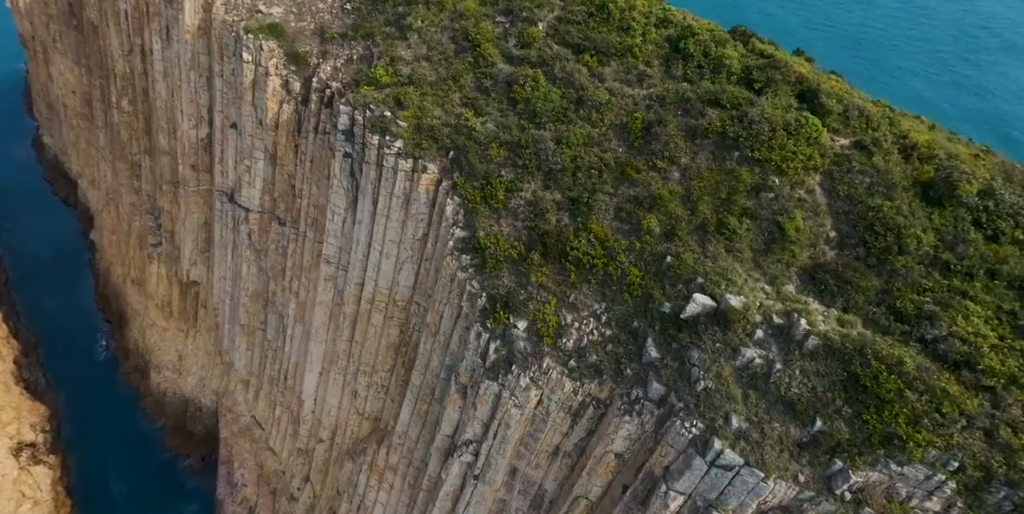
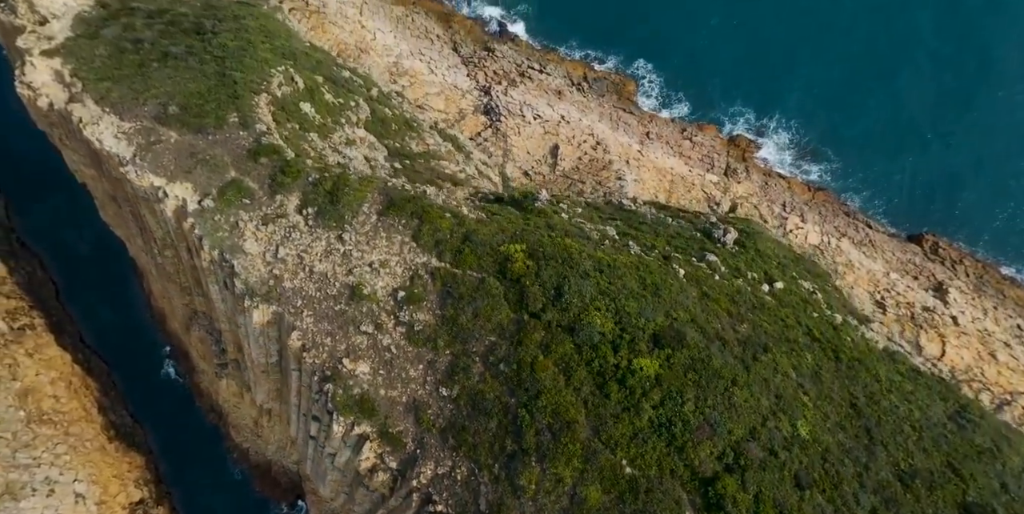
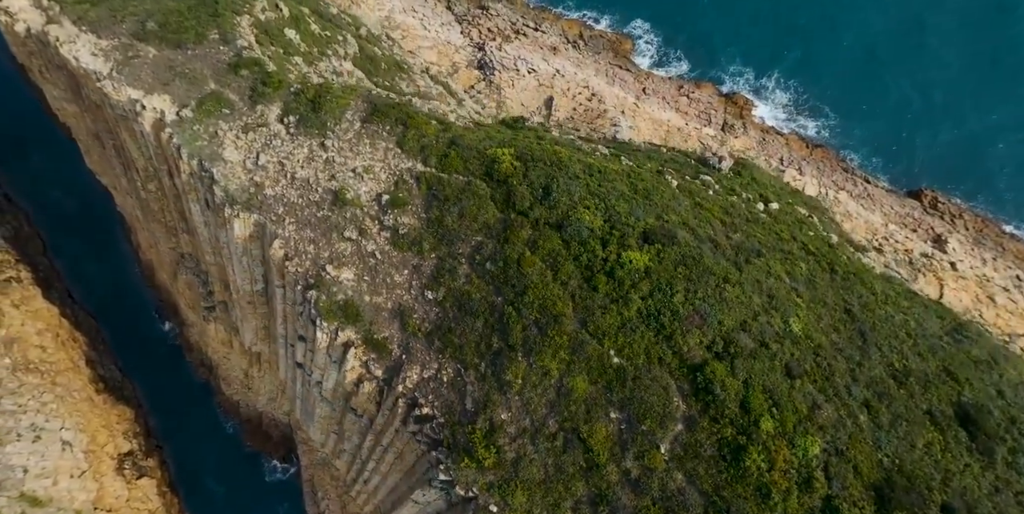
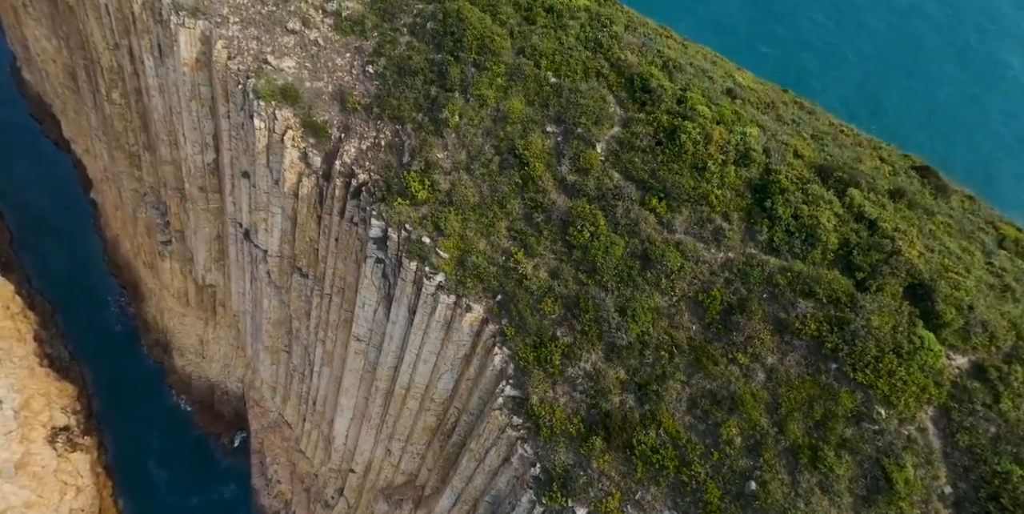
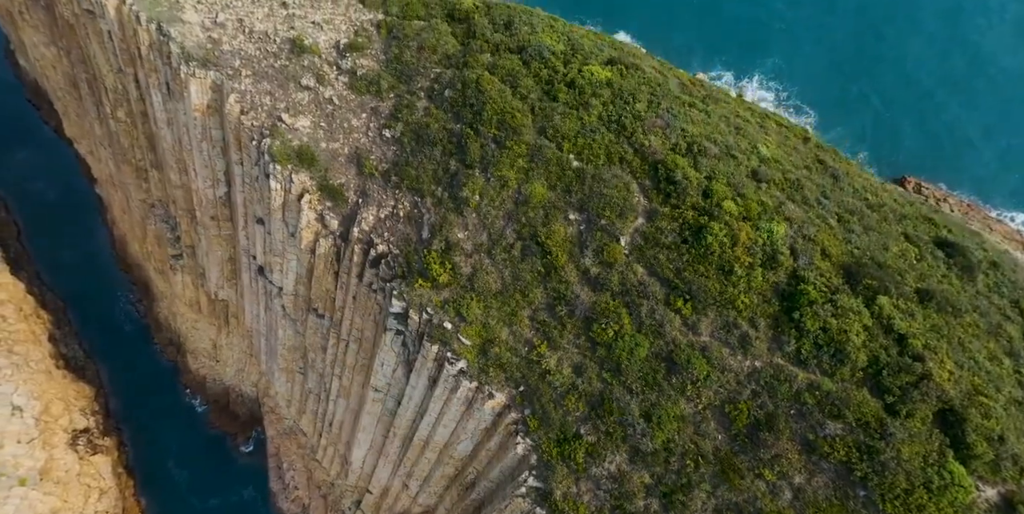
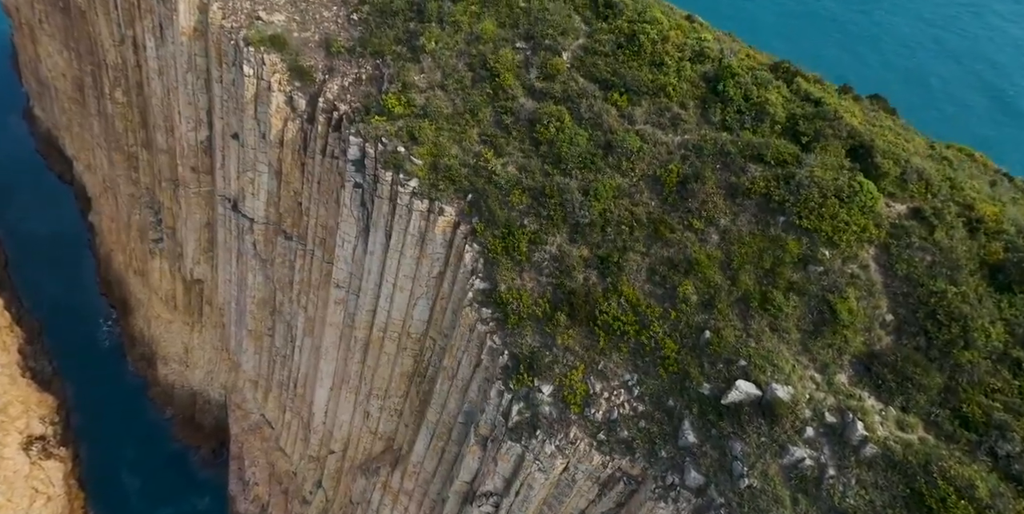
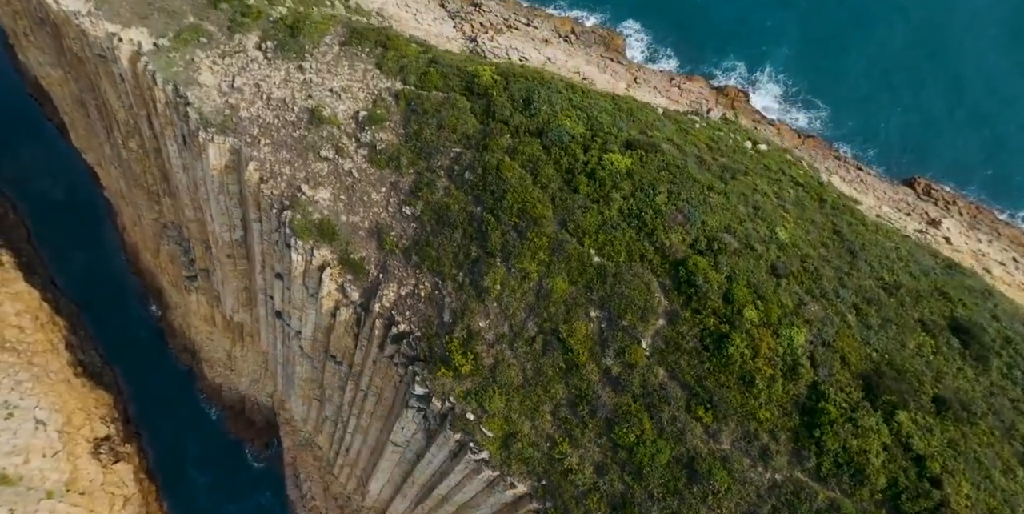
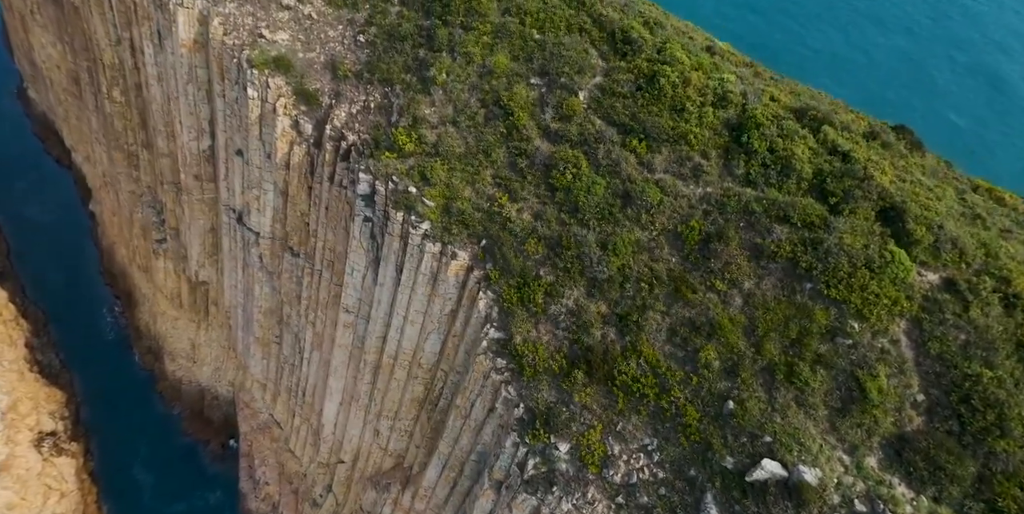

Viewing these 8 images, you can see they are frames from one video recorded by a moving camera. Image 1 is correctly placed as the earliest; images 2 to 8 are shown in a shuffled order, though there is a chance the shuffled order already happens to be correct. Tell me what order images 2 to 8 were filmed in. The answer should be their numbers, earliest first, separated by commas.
6, 8, 4, 5, 7, 3, 2
